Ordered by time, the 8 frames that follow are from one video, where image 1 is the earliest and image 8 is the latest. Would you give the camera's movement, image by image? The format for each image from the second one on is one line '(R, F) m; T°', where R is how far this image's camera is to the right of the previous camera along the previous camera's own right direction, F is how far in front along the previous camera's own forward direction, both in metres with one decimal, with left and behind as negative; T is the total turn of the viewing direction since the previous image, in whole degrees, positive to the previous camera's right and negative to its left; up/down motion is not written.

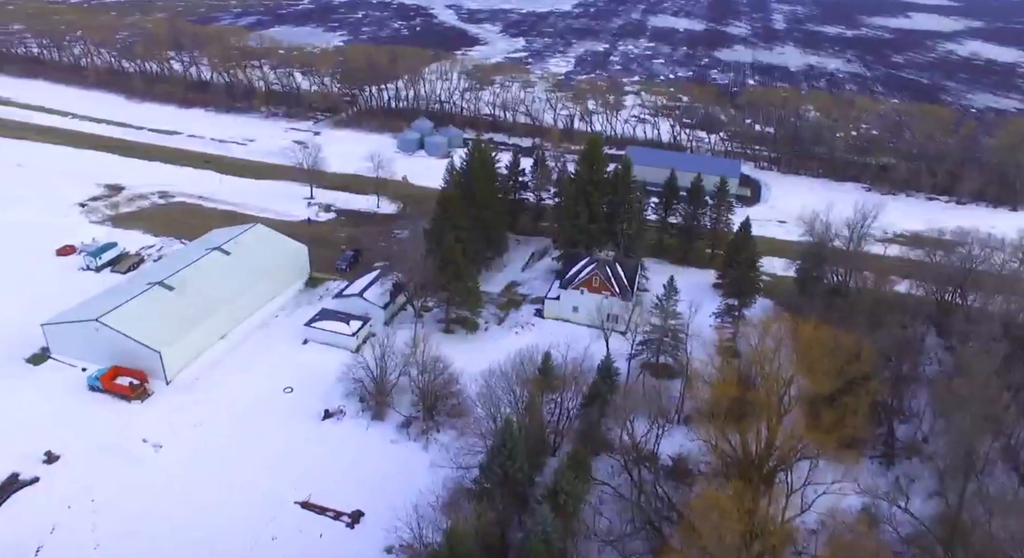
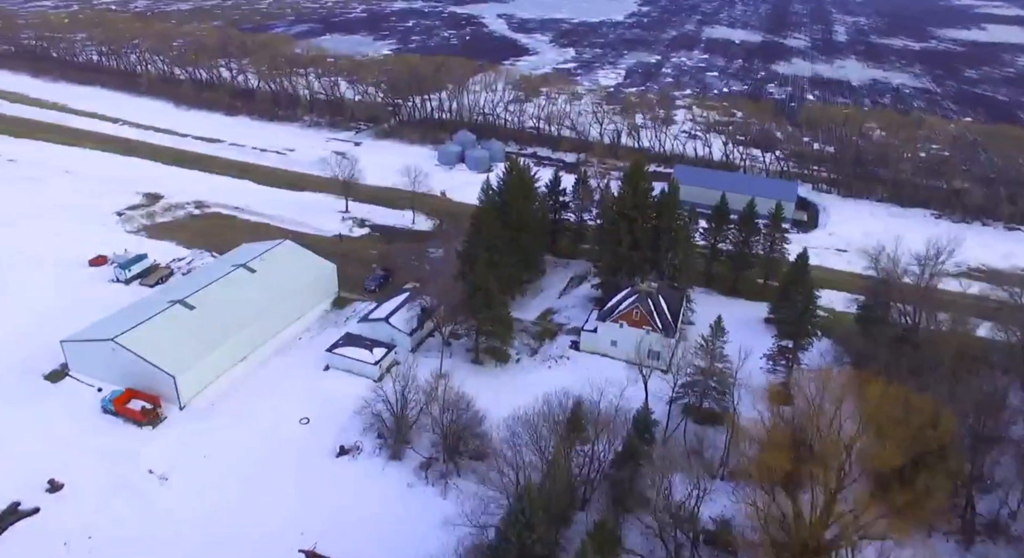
(+0.4, +1.5) m; -4°
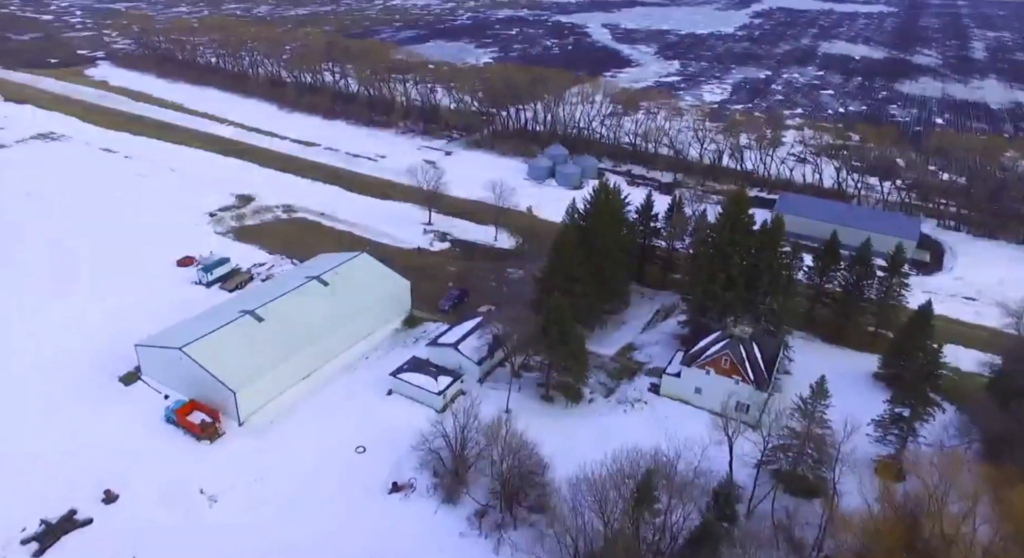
(+0.3, +1.5) m; -7°
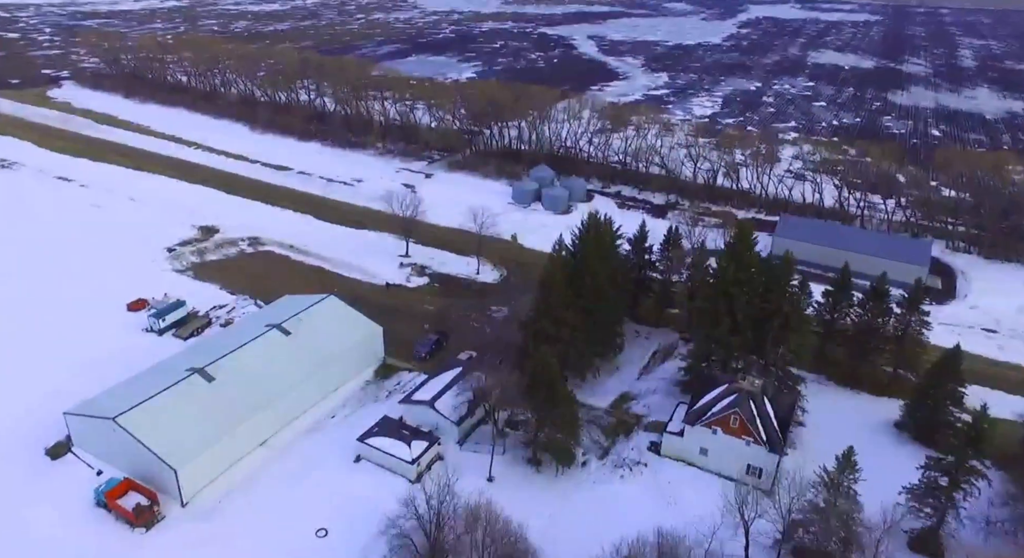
(+0.2, +2.3) m; +1°
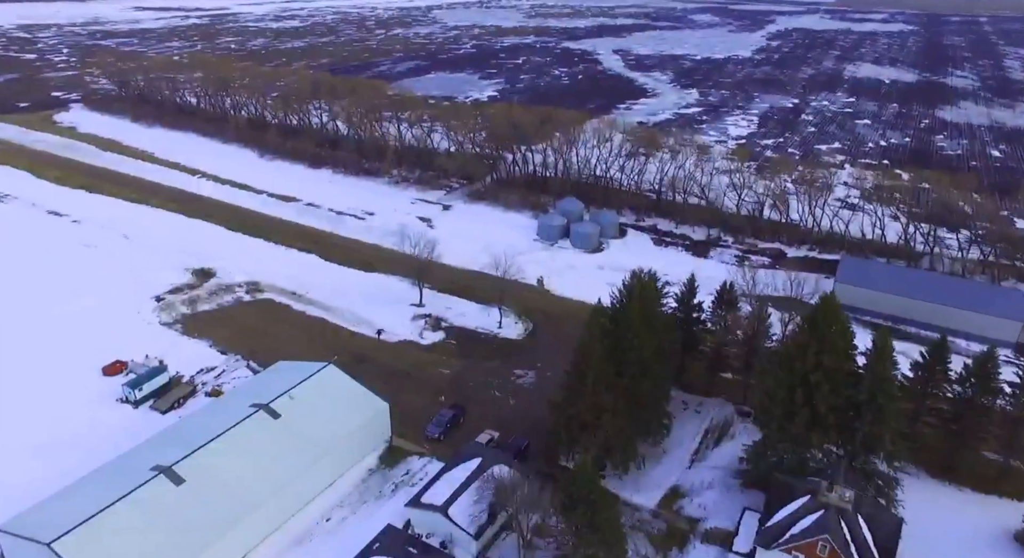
(-0.2, +3.4) m; -2°
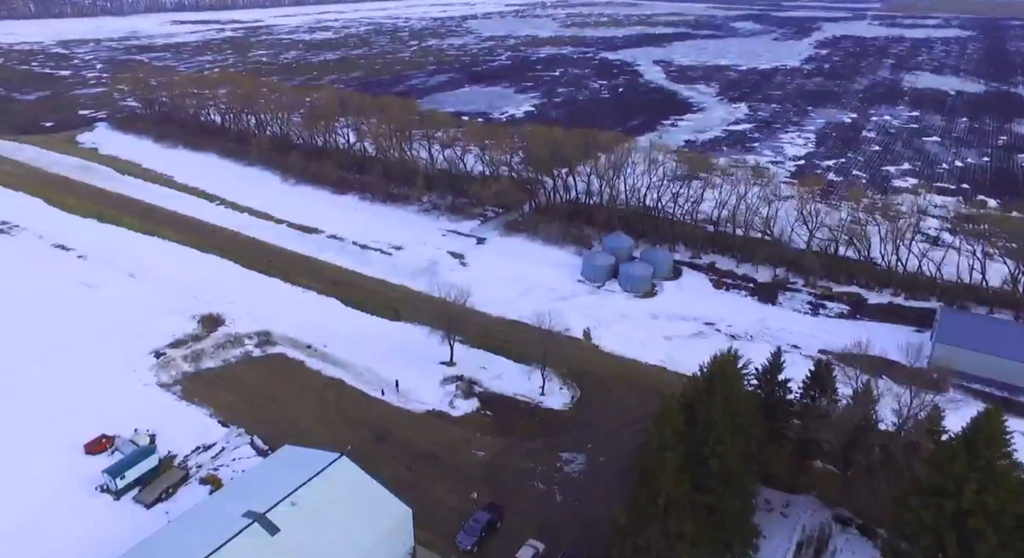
(-0.4, +3.5) m; -3°
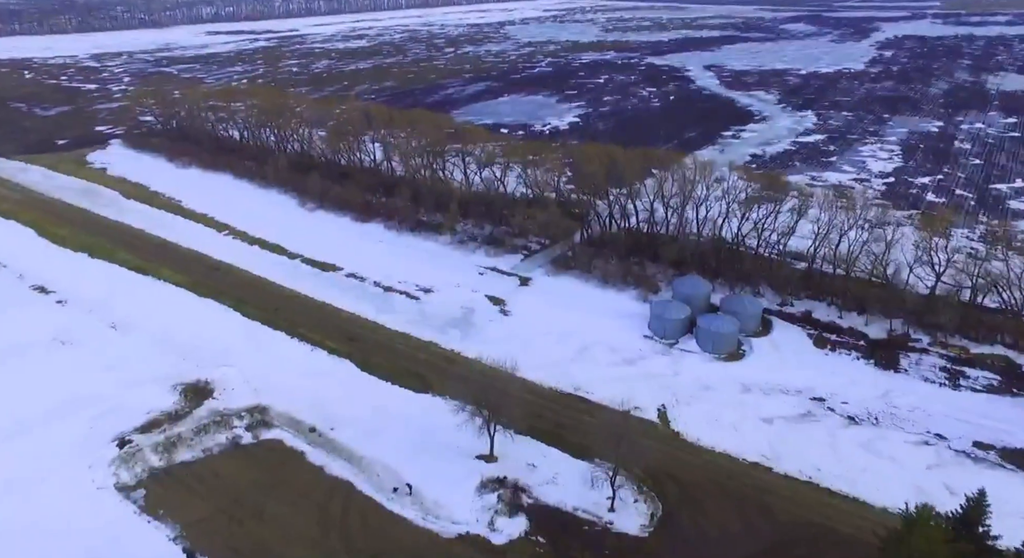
(-0.6, +5.6) m; -3°
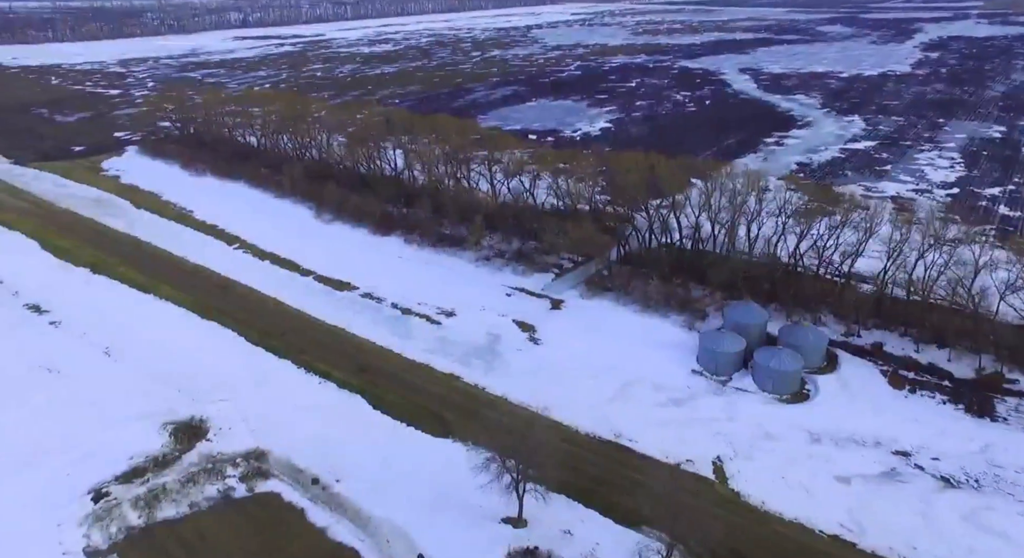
(-0.2, +2.8) m; -2°
